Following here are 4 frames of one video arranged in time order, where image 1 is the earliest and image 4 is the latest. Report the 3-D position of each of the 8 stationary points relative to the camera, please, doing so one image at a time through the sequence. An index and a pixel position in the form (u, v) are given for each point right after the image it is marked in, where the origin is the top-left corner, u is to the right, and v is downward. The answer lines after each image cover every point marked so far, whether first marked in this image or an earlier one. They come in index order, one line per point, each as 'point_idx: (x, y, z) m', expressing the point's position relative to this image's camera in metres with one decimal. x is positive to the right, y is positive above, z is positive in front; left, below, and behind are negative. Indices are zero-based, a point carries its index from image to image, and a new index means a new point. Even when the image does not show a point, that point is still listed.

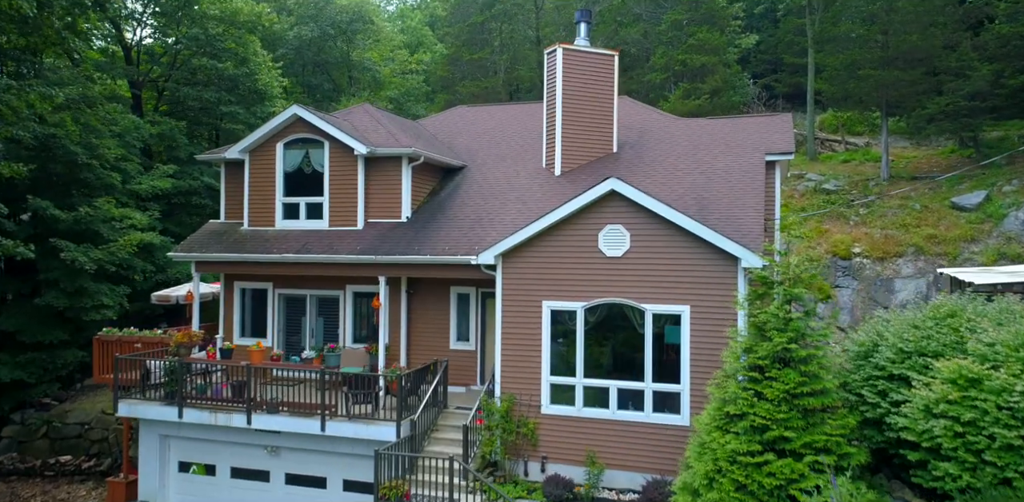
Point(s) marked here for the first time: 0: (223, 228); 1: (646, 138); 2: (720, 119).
0: (-5.9, +0.5, +18.8) m
1: (+2.9, +2.4, +19.6) m
2: (+4.5, +2.8, +19.8) m
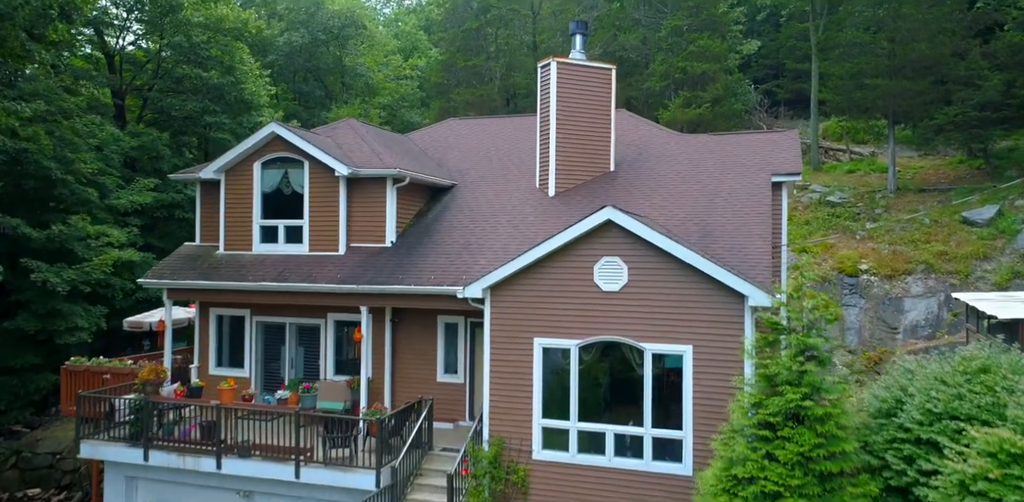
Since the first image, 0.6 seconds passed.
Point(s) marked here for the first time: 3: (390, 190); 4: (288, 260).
0: (-6.1, 0.0, +17.7) m
1: (+2.7, +1.9, +18.6) m
2: (+4.3, +2.4, +18.8) m
3: (-2.2, +1.1, +16.7) m
4: (-4.1, -0.2, +16.8) m
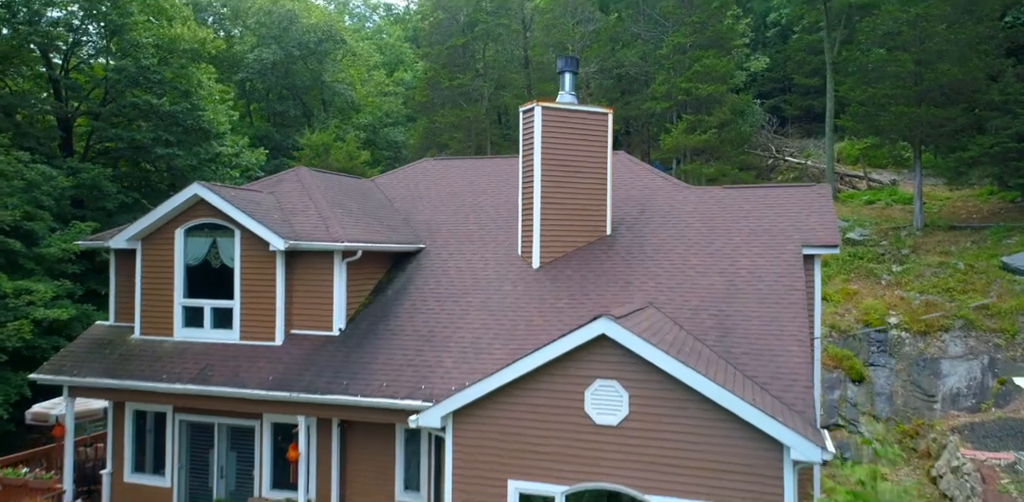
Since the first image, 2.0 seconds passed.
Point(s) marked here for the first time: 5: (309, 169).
0: (-6.4, -1.3, +14.7) m
1: (+2.3, +0.6, +15.6) m
2: (+3.9, +1.0, +15.8) m
3: (-2.6, -0.2, +13.7) m
4: (-4.5, -1.5, +13.8) m
5: (-3.7, +1.5, +17.0) m
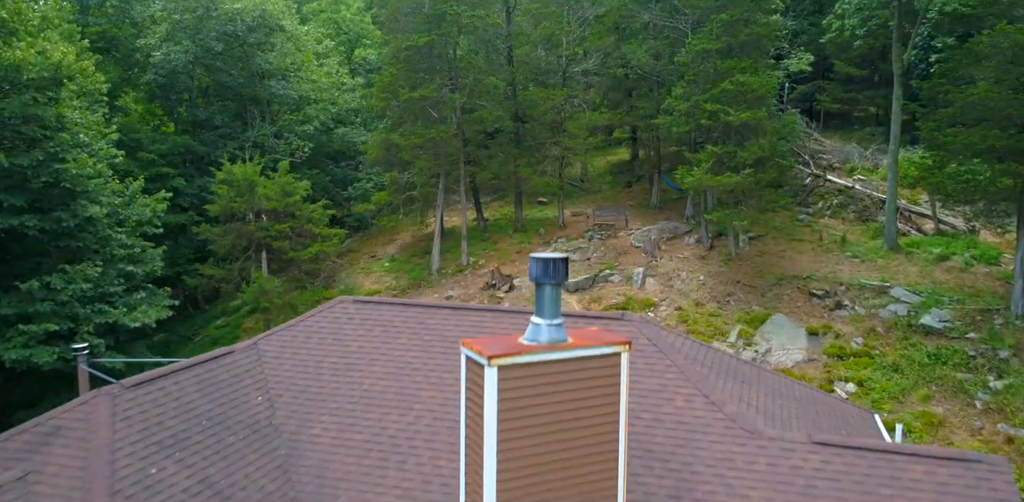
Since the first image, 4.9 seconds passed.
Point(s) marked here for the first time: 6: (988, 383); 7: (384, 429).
0: (-7.1, -4.6, +8.1) m
1: (+1.7, -2.6, +8.8) m
2: (+3.3, -2.2, +9.0) m
3: (-3.2, -3.6, +7.0) m
4: (-5.1, -4.8, +7.2) m
5: (-4.3, -1.6, +10.1) m
6: (+10.2, -2.9, +19.7) m
7: (-1.5, -2.2, +10.9) m
